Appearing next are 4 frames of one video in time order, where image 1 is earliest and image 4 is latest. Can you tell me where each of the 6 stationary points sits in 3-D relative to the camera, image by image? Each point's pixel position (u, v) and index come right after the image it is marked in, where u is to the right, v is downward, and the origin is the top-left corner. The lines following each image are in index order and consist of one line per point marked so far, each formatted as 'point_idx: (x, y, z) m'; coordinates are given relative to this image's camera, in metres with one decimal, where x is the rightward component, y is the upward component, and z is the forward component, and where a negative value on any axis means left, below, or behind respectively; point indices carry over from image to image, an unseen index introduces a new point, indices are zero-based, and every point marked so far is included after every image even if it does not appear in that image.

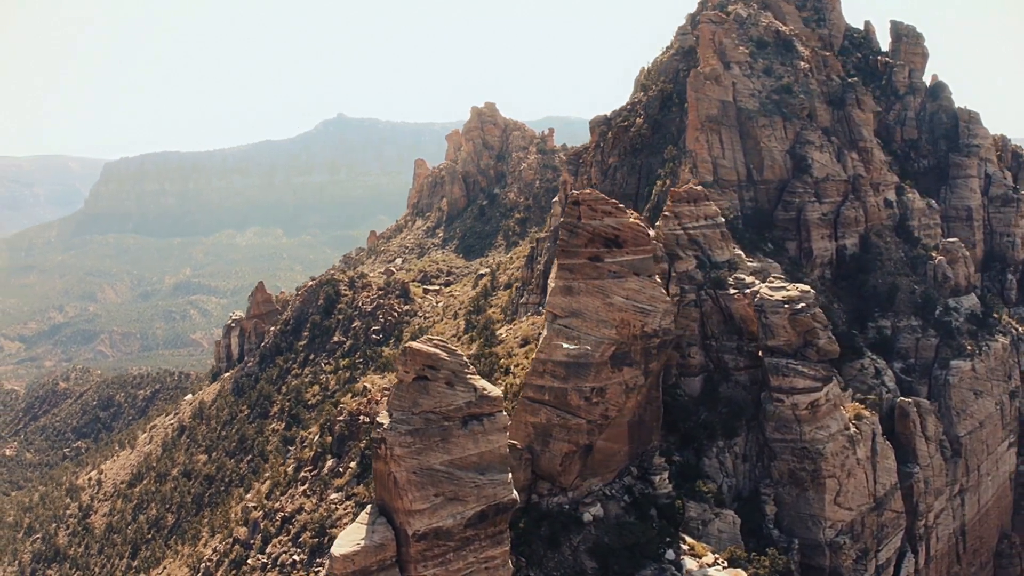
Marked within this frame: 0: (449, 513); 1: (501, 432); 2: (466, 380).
0: (-1.3, -4.5, +16.5) m
1: (-0.2, -3.1, +17.5) m
2: (-1.0, -1.9, +17.3) m
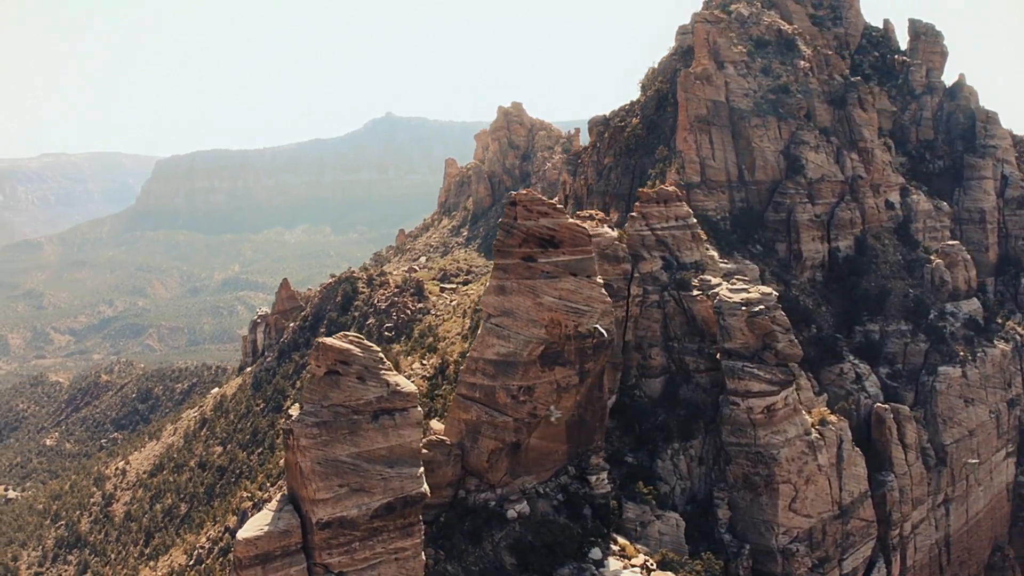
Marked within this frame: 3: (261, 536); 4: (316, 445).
0: (-3.3, -4.4, +16.8) m
1: (-2.1, -3.0, +17.7) m
2: (-2.9, -1.9, +17.5) m
3: (-5.0, -4.9, +16.2) m
4: (-4.0, -3.2, +16.7) m
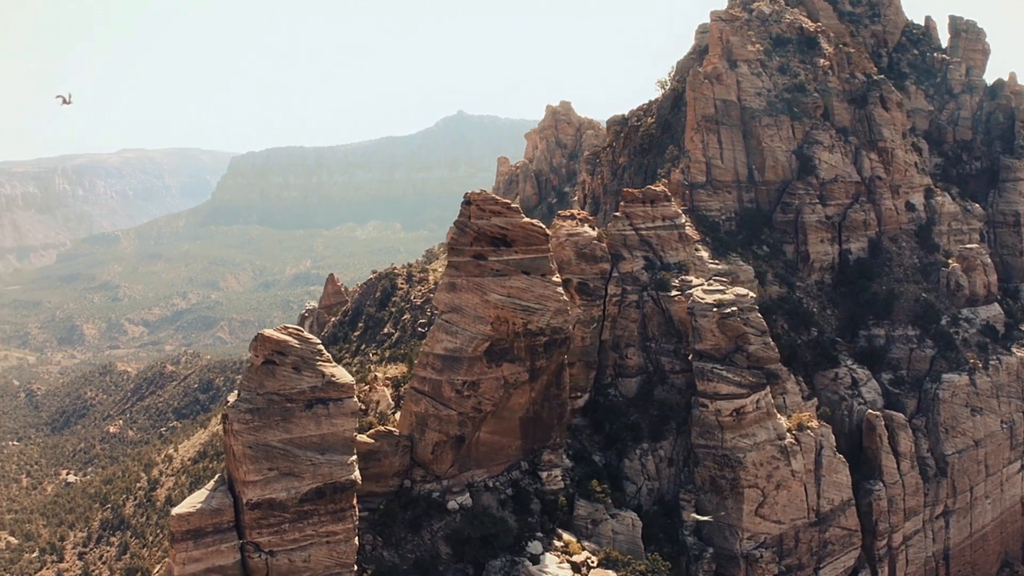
0: (-5.0, -4.3, +17.5) m
1: (-3.7, -2.9, +18.3) m
2: (-4.4, -1.8, +18.2) m
3: (-6.7, -4.8, +17.1) m
4: (-5.7, -3.1, +17.5) m
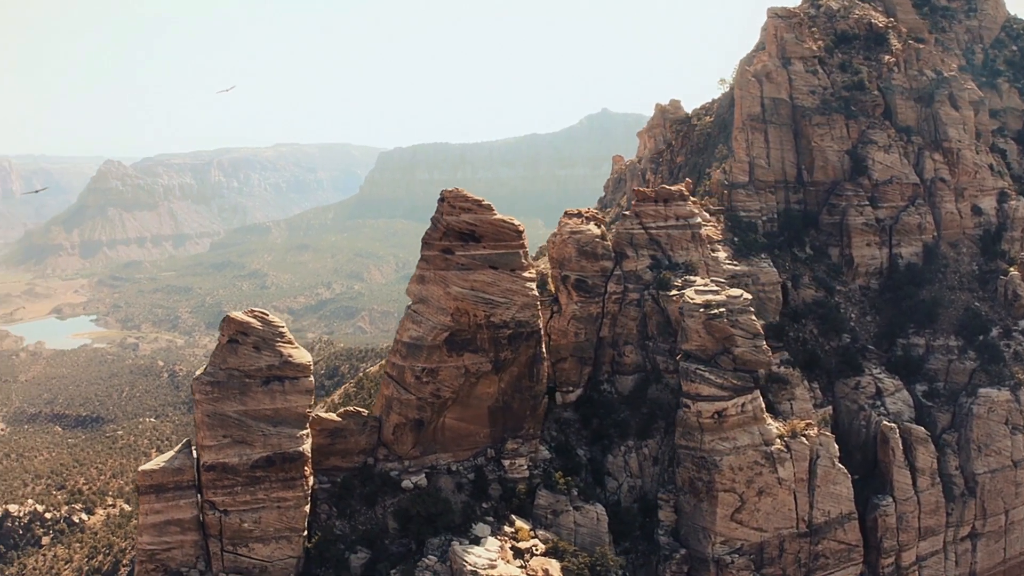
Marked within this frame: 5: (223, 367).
0: (-6.6, -4.0, +19.4) m
1: (-5.2, -2.6, +20.0) m
2: (-5.9, -1.4, +20.0) m
3: (-8.4, -4.4, +19.2) m
4: (-7.3, -2.7, +19.5) m
5: (-7.0, -2.0, +19.8) m
